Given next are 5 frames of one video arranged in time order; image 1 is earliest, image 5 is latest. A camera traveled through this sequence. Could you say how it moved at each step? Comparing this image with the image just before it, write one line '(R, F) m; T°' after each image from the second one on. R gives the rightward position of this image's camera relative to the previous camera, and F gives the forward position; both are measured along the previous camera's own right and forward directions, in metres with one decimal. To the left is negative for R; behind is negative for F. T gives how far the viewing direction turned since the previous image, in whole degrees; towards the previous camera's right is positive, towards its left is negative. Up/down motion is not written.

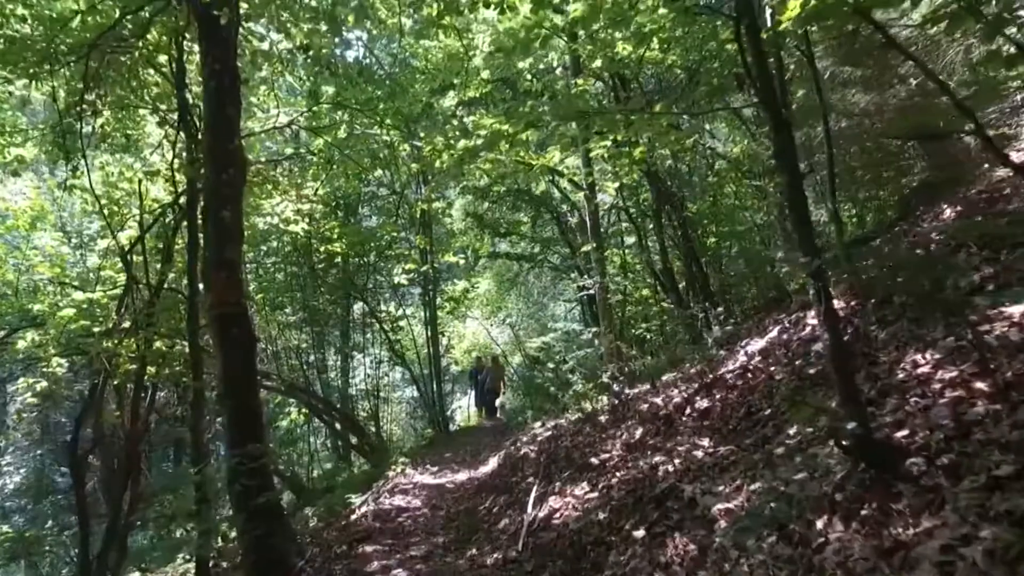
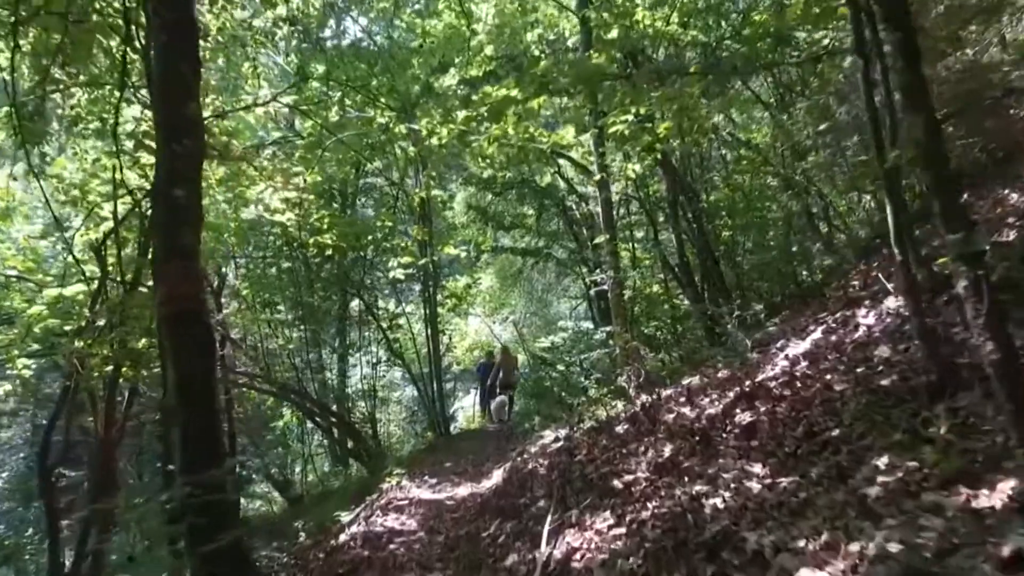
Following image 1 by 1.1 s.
(0.0, +0.8) m; 0°
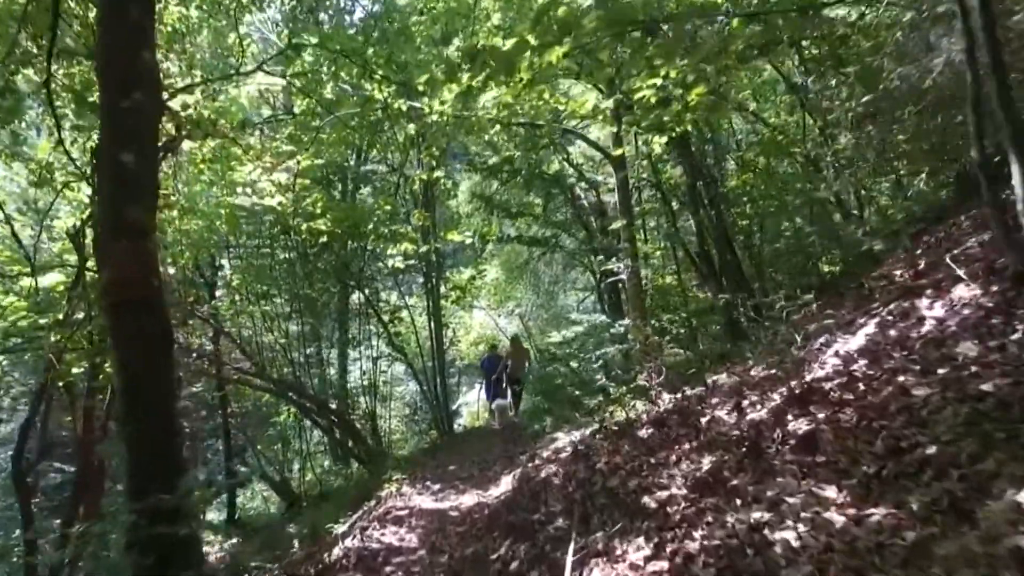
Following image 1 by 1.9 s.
(-0.1, +0.7) m; 0°
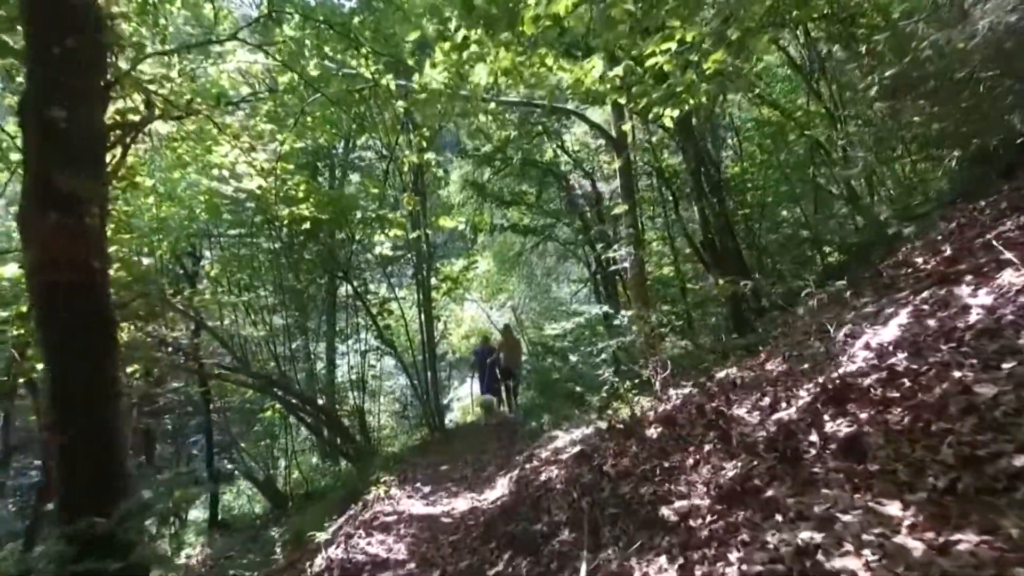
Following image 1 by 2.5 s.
(-0.1, +0.5) m; +1°
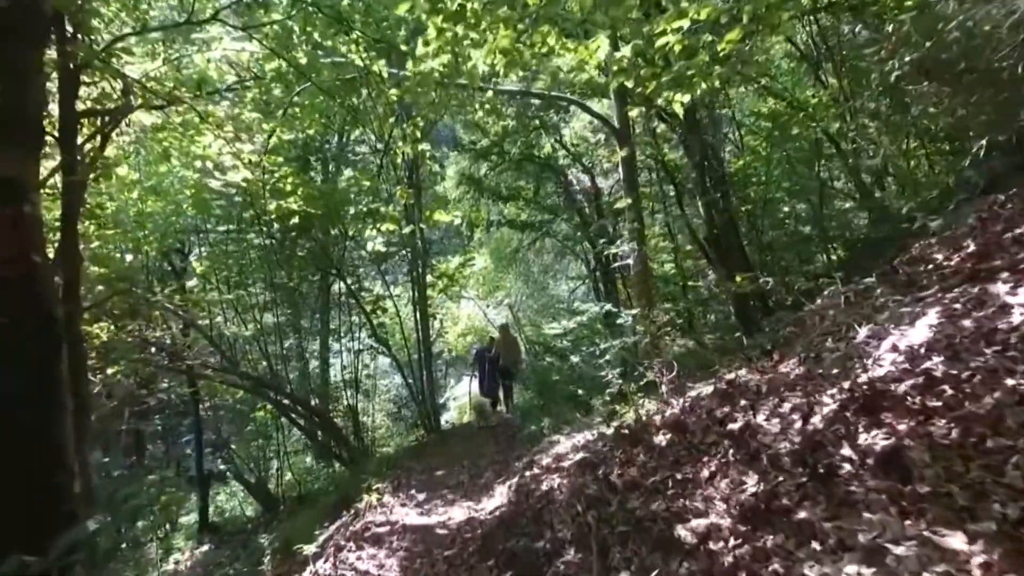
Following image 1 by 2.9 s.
(0.0, +0.3) m; 0°
